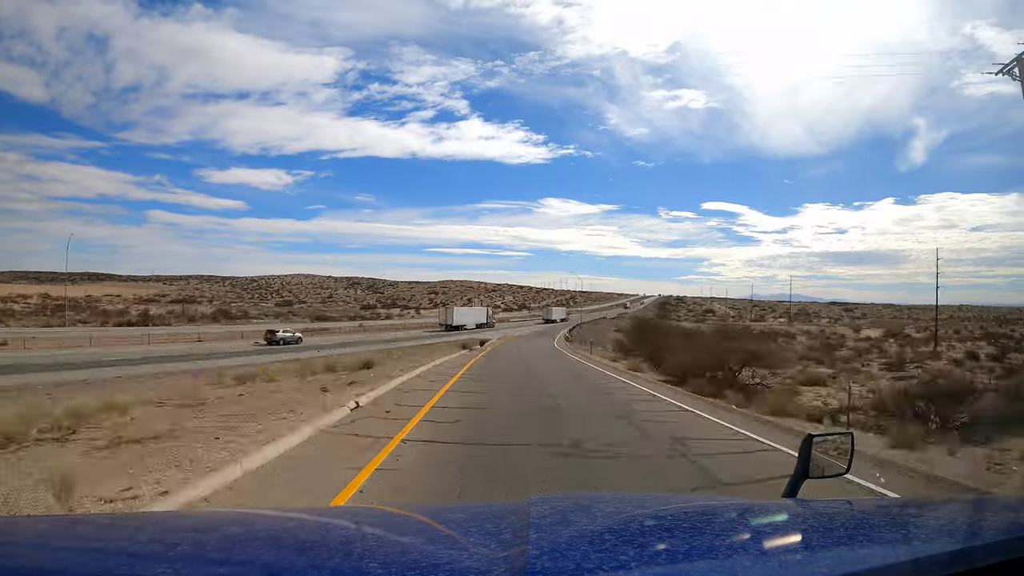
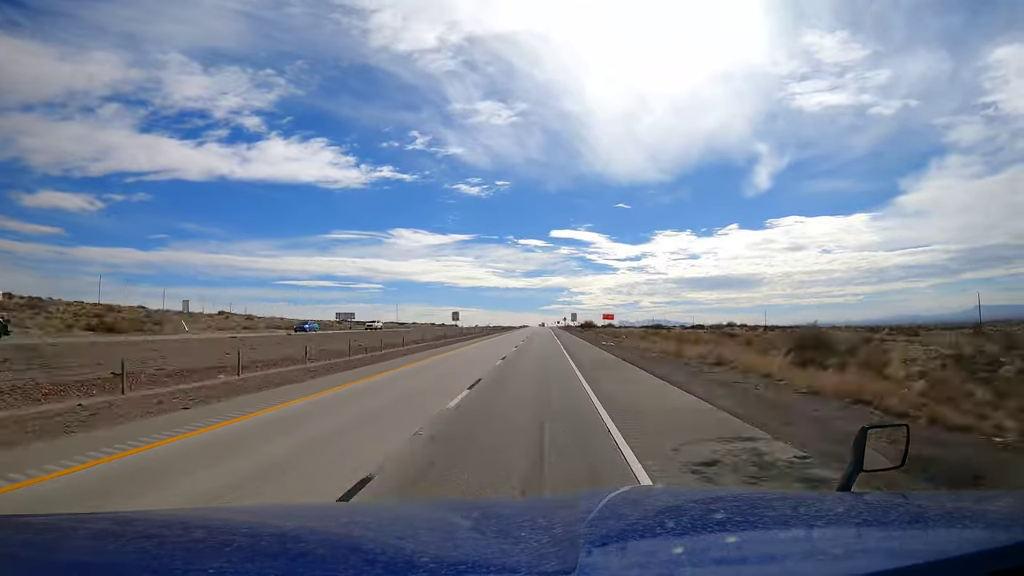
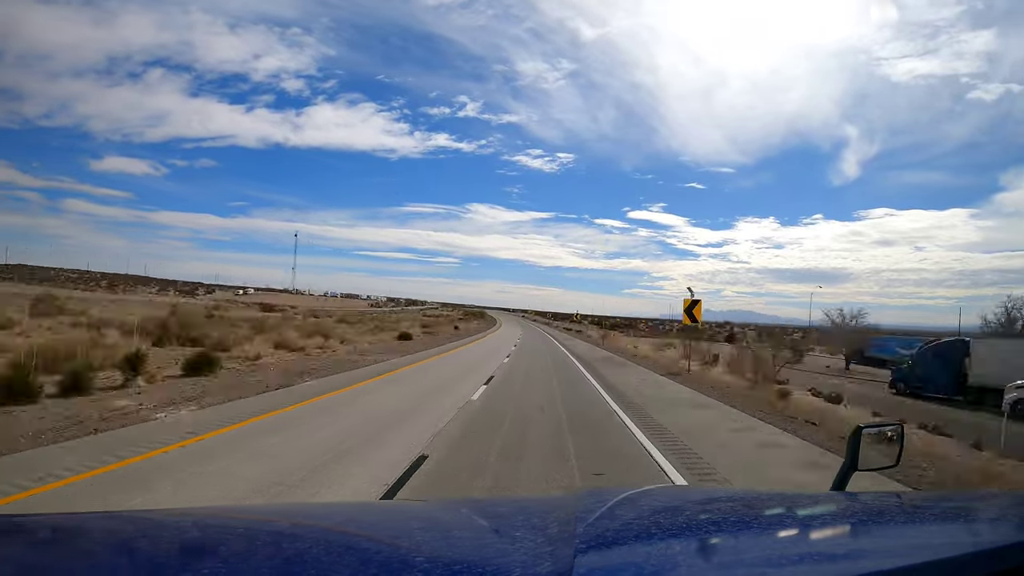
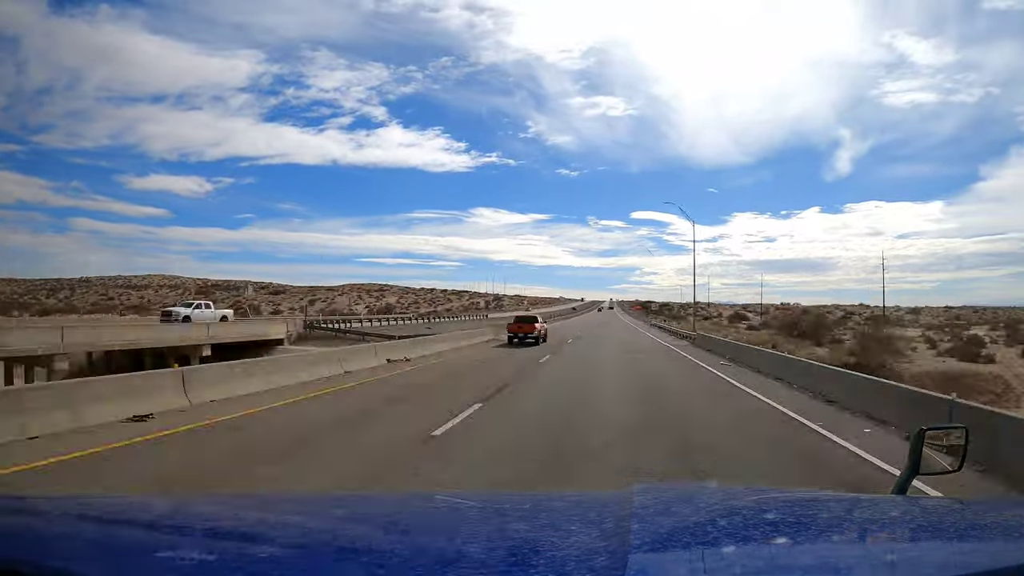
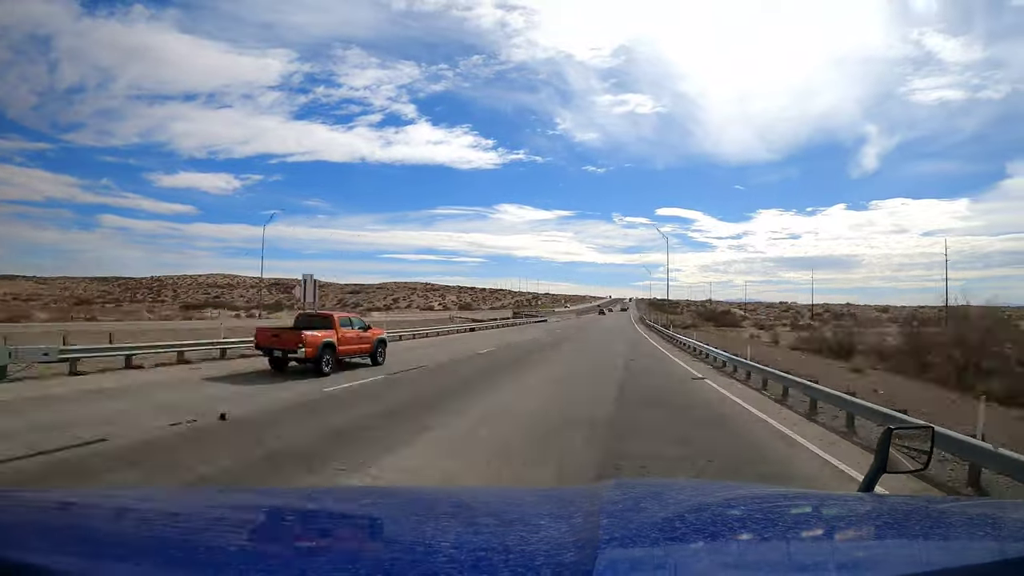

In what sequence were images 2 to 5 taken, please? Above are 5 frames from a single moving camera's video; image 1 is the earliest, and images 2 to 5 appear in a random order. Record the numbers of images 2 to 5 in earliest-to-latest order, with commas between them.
5, 4, 2, 3
